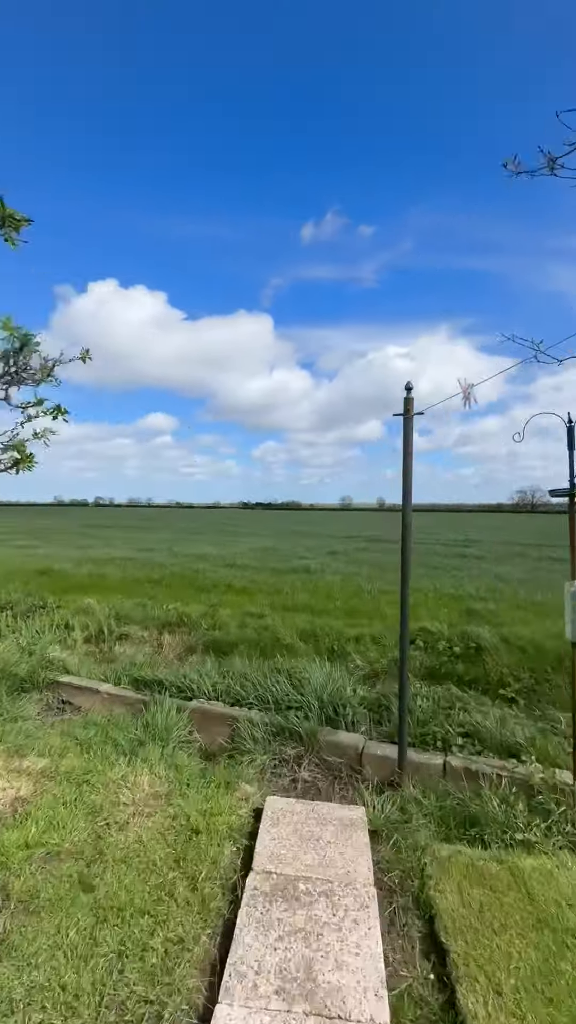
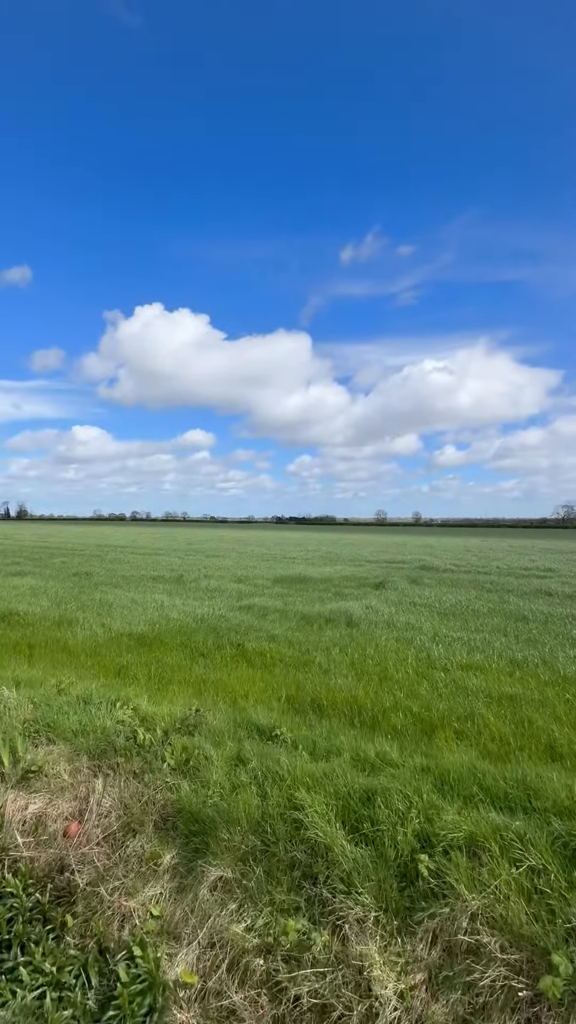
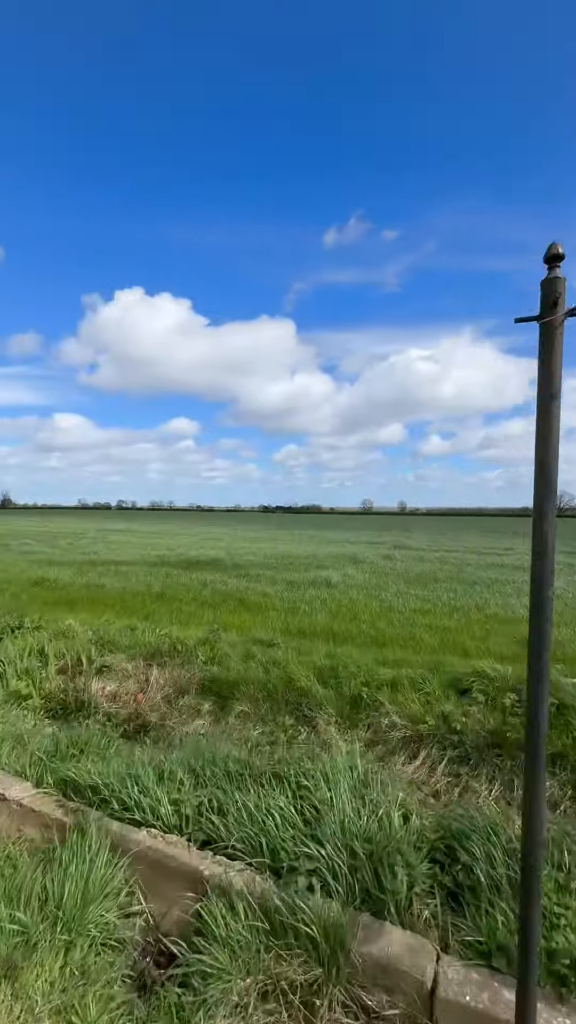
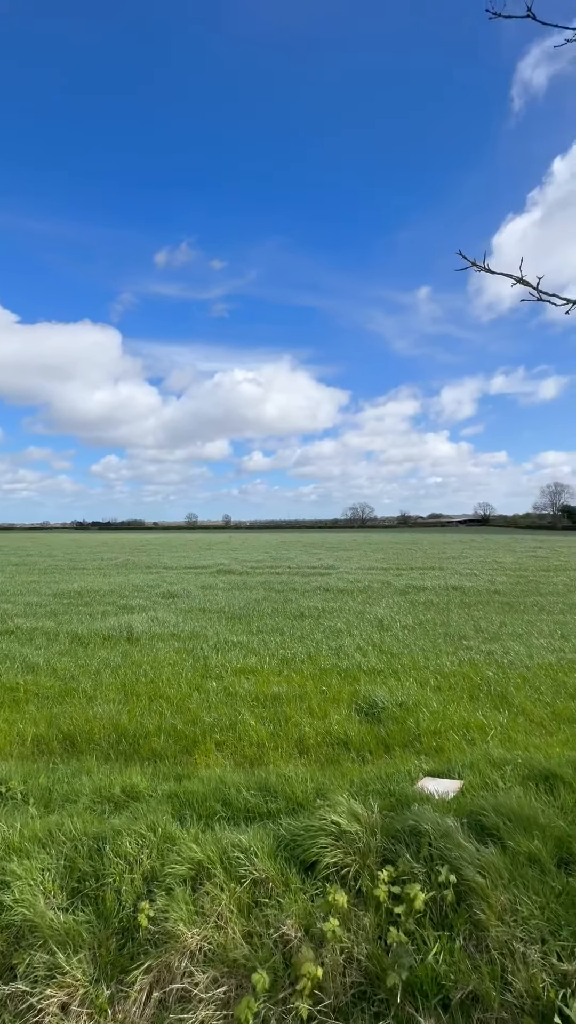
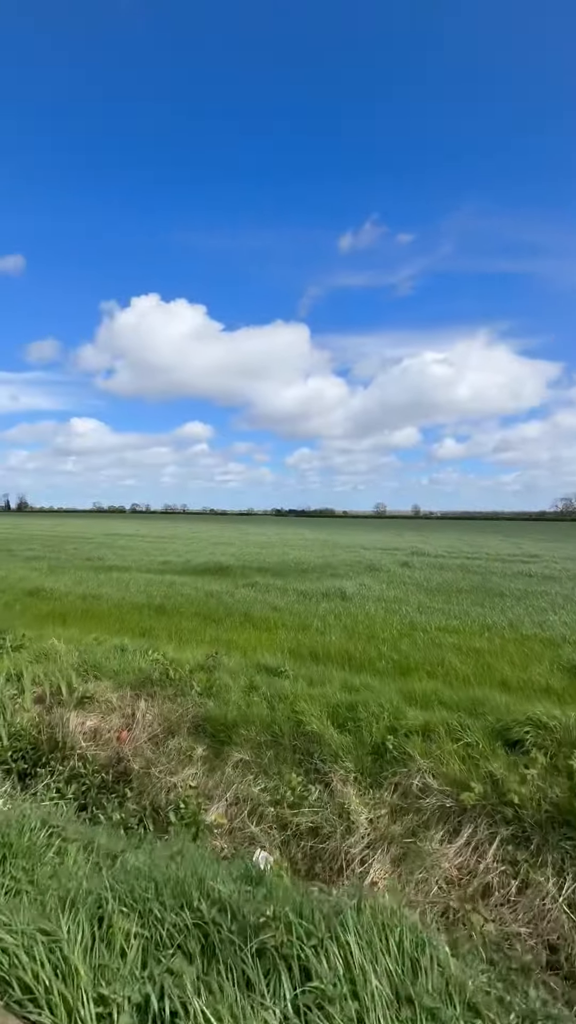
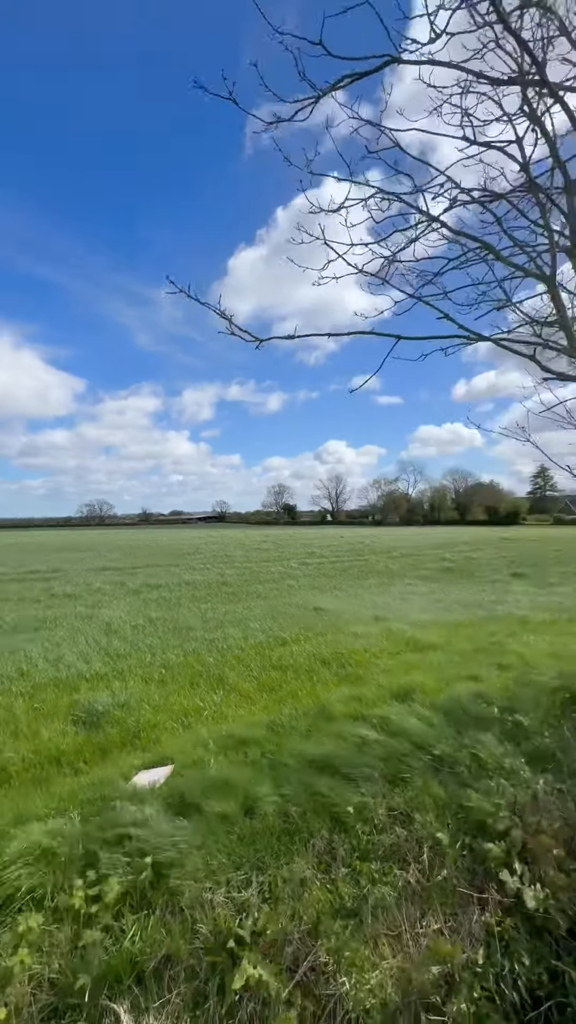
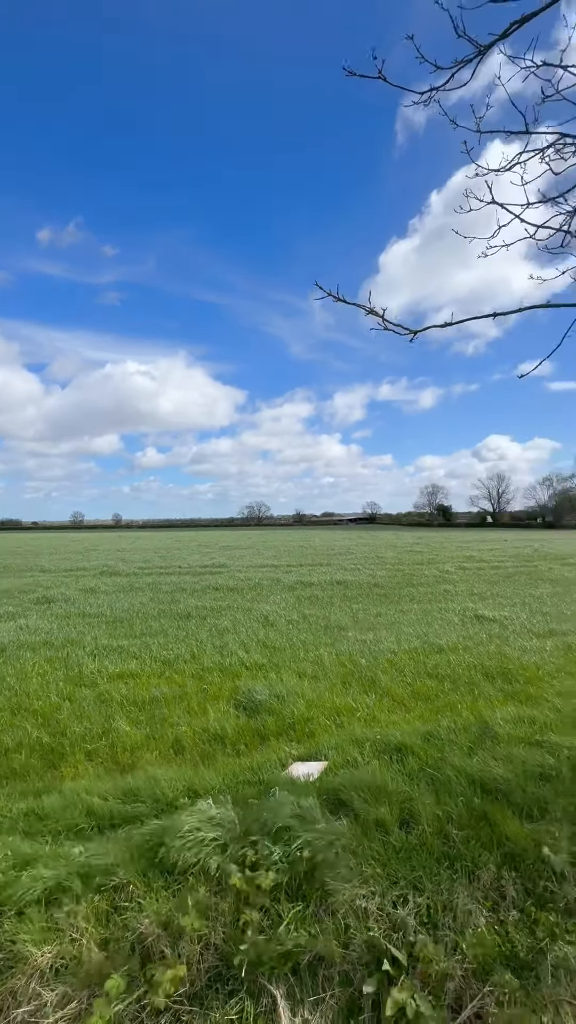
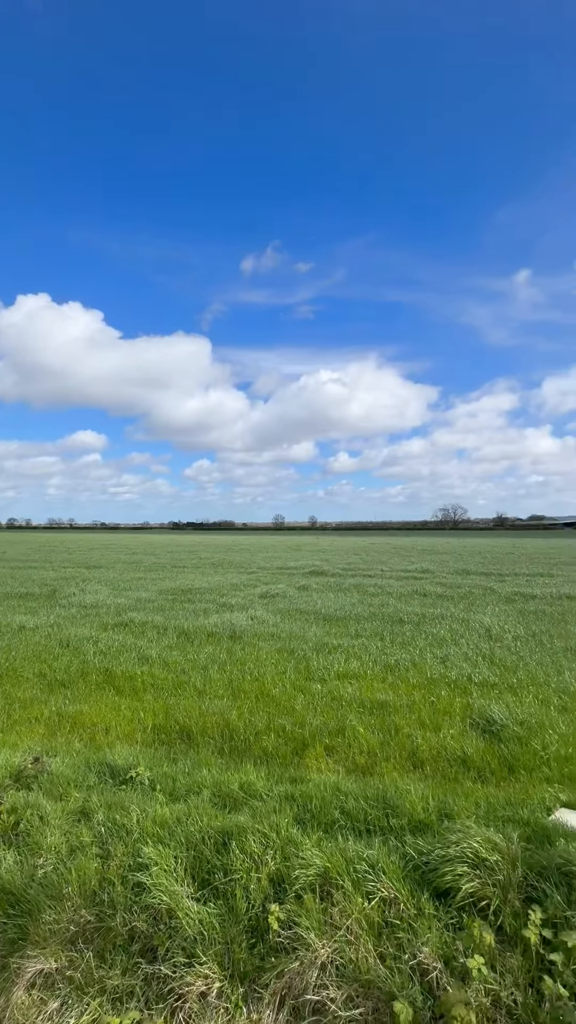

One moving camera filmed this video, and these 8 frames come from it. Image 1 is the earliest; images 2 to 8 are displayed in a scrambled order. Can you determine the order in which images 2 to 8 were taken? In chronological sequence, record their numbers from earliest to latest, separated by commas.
3, 5, 2, 8, 4, 7, 6
